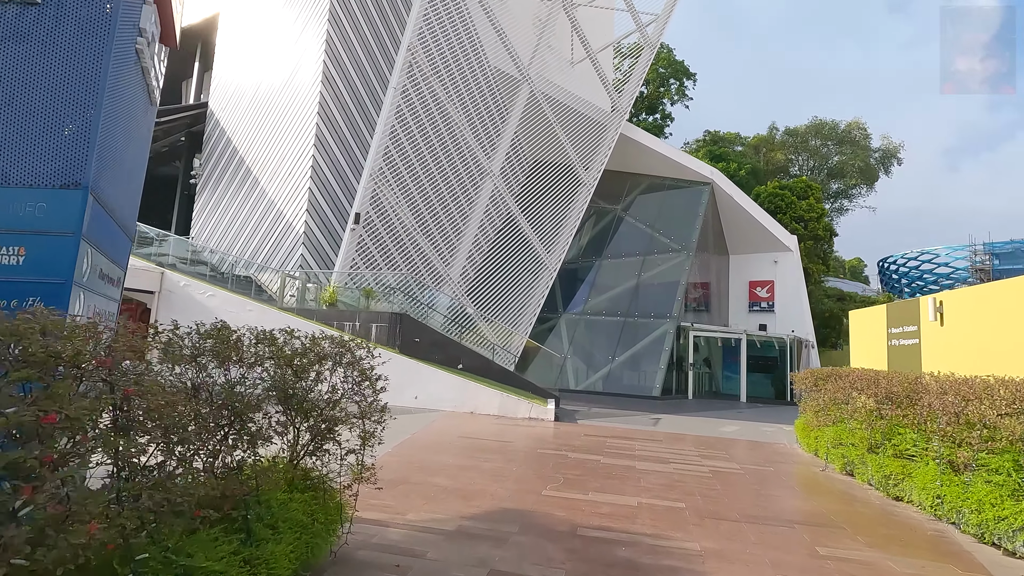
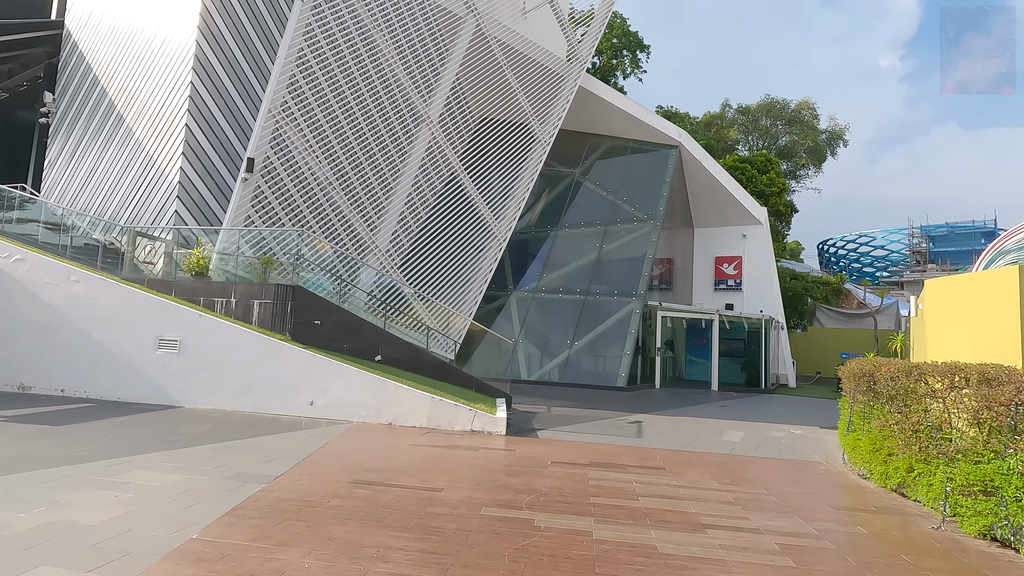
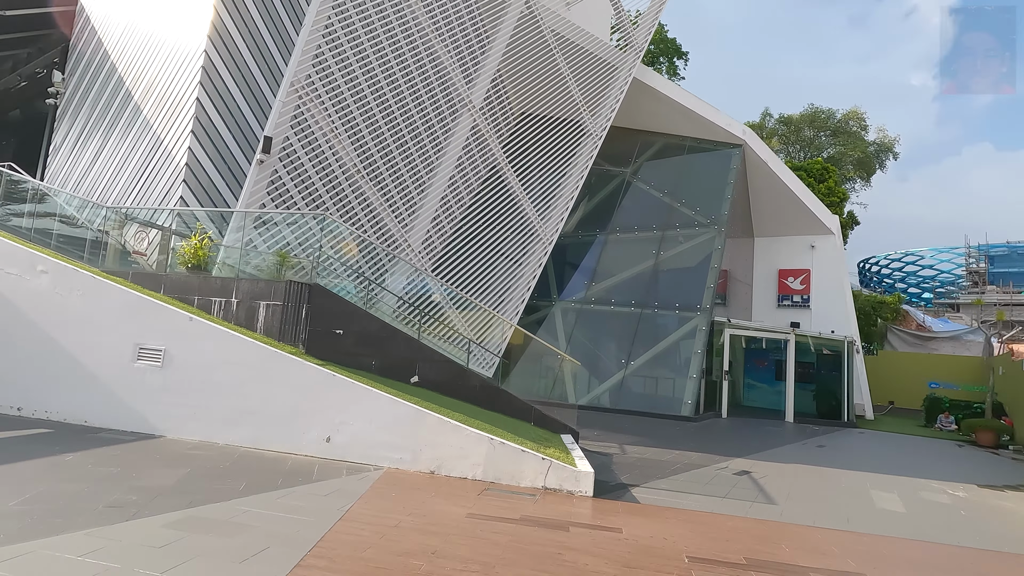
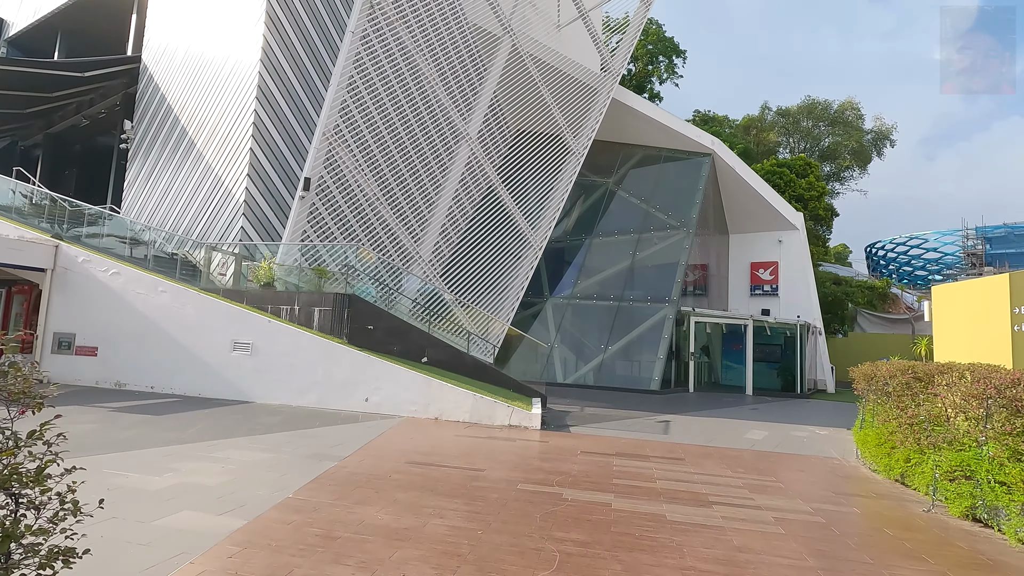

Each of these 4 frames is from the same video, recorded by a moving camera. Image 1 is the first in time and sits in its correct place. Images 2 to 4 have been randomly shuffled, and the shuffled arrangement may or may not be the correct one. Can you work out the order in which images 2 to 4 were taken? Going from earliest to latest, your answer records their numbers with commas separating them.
4, 2, 3
